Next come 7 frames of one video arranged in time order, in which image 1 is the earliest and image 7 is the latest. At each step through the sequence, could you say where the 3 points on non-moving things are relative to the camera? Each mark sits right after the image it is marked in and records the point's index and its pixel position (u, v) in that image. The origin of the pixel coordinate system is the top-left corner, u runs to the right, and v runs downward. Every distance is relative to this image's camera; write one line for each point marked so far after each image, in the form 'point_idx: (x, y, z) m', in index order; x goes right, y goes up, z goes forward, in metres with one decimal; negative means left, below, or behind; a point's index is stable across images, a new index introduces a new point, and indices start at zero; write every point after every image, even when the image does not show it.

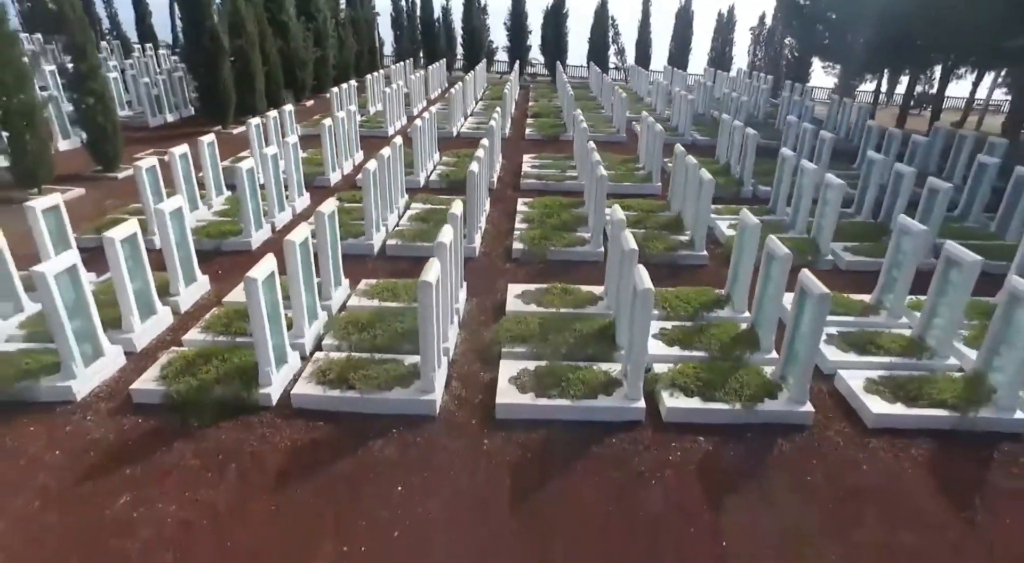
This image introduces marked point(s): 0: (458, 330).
0: (-0.6, -0.5, +6.2) m
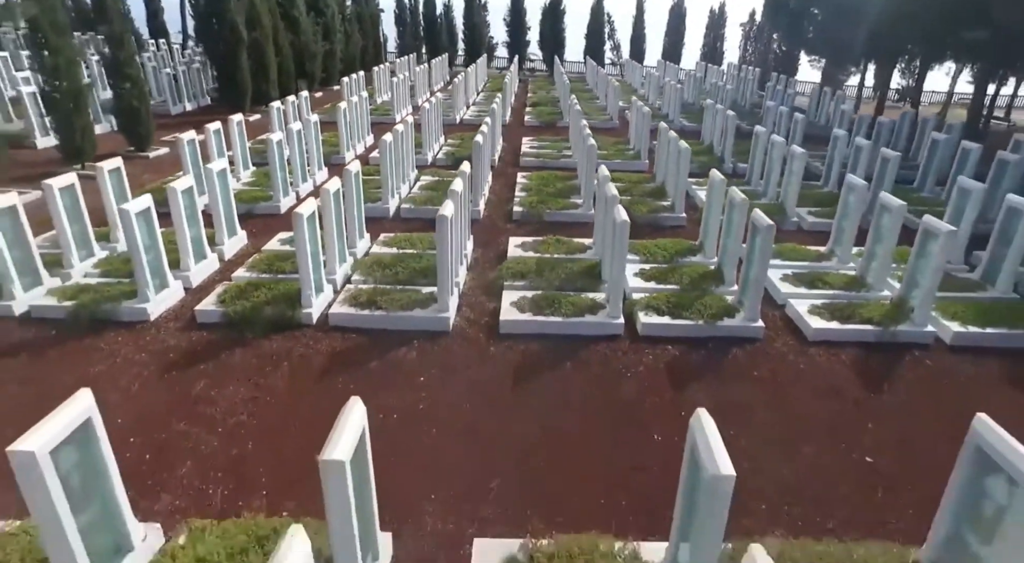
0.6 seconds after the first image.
0: (-0.6, +0.1, +7.2) m
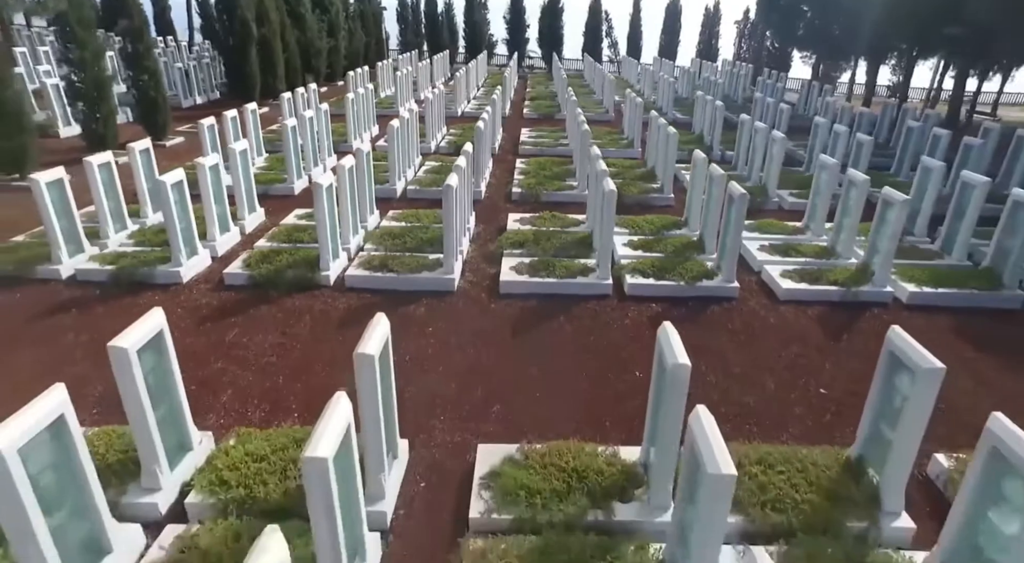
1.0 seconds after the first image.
0: (-0.6, +0.5, +7.9) m
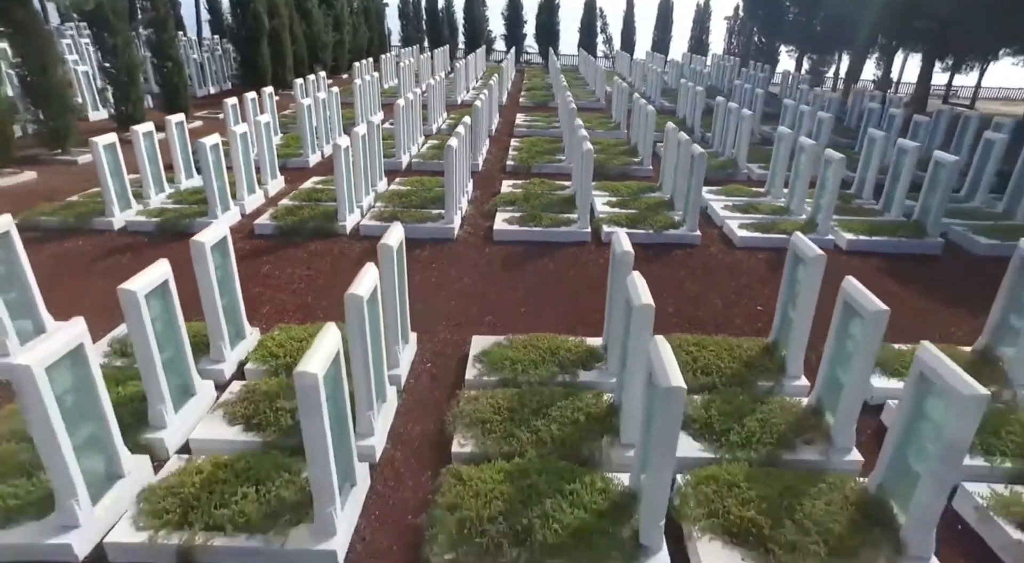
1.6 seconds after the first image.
0: (-0.7, +1.2, +8.9) m
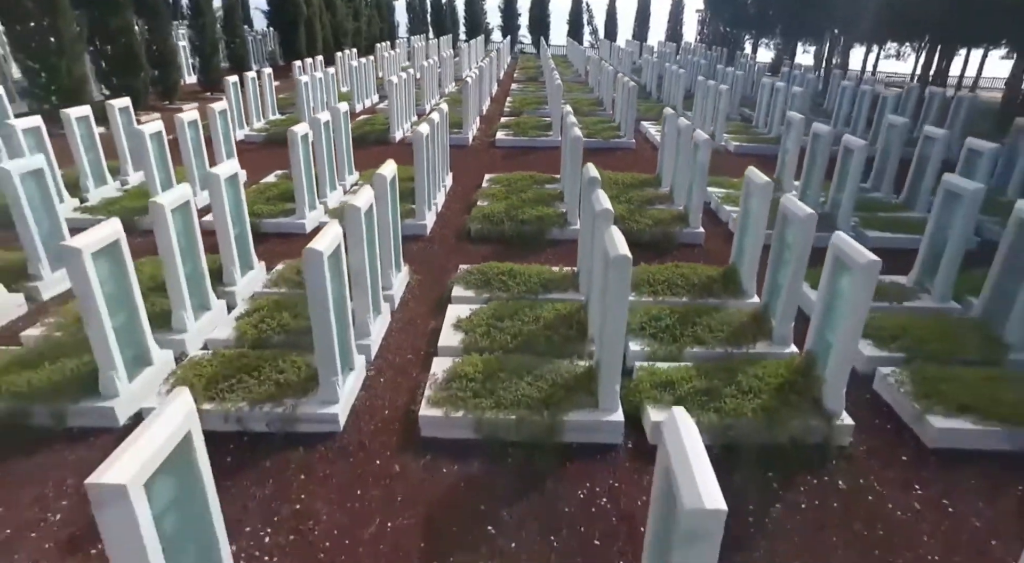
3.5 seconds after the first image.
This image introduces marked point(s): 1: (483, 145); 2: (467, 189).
0: (-0.8, +3.2, +12.7) m
1: (-0.6, +2.6, +11.7) m
2: (-0.6, +1.3, +8.6) m
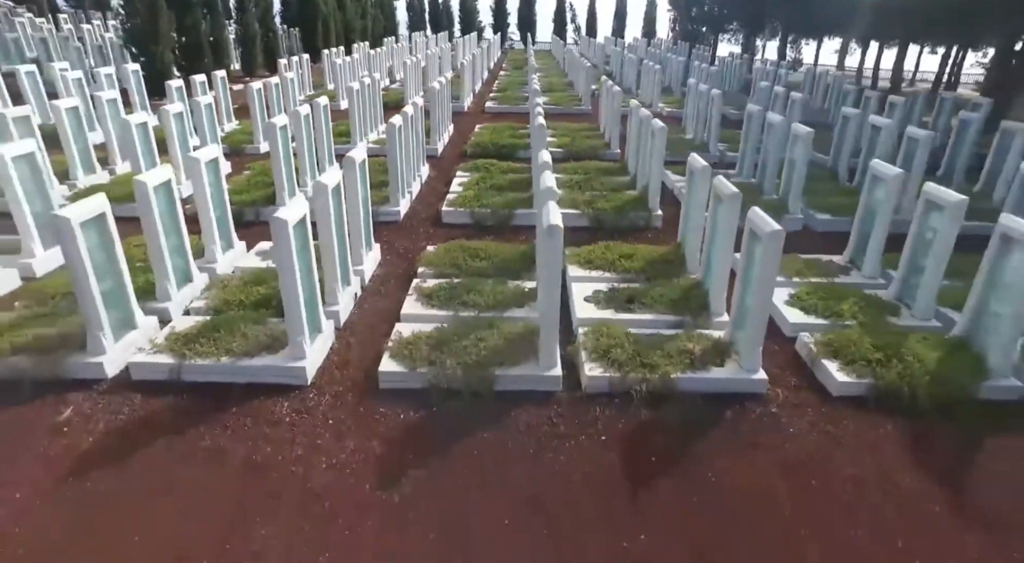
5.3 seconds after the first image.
0: (-1.1, +4.8, +16.3) m
1: (-0.9, +4.3, +15.3) m
2: (-1.0, +2.9, +12.2) m
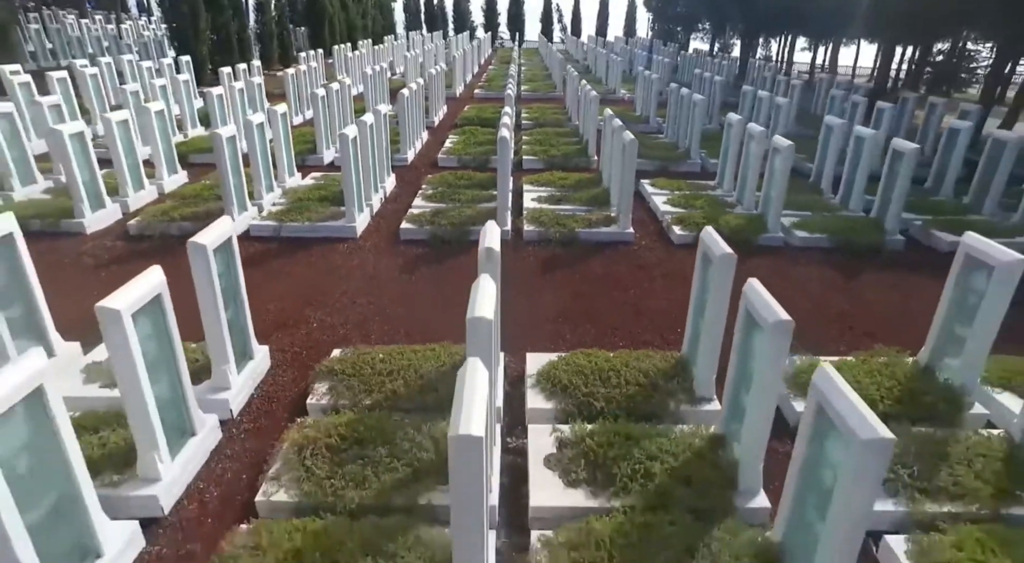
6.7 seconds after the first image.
0: (-1.6, +6.0, +19.0) m
1: (-1.4, +5.5, +18.0) m
2: (-1.4, +4.1, +15.0) m
